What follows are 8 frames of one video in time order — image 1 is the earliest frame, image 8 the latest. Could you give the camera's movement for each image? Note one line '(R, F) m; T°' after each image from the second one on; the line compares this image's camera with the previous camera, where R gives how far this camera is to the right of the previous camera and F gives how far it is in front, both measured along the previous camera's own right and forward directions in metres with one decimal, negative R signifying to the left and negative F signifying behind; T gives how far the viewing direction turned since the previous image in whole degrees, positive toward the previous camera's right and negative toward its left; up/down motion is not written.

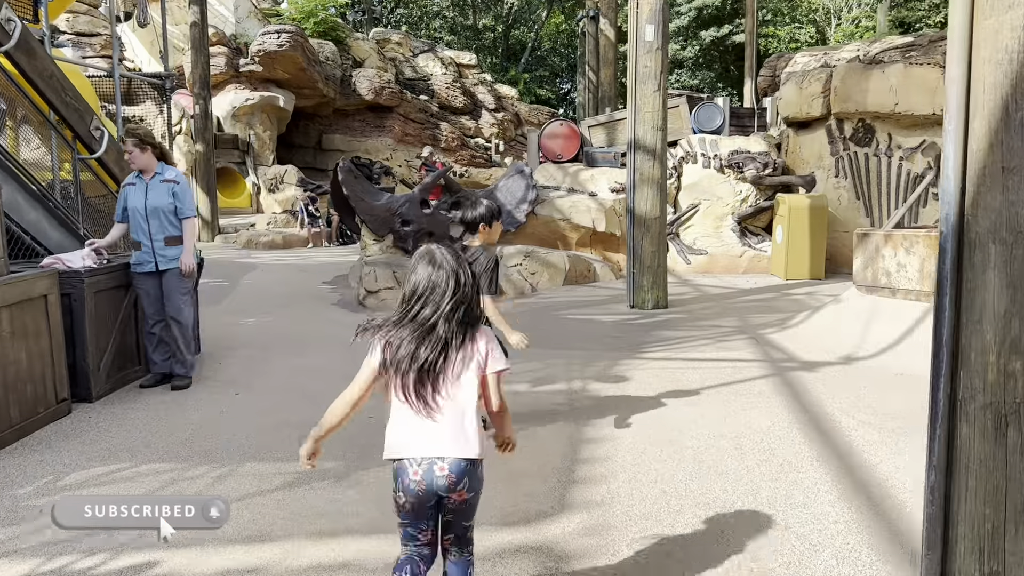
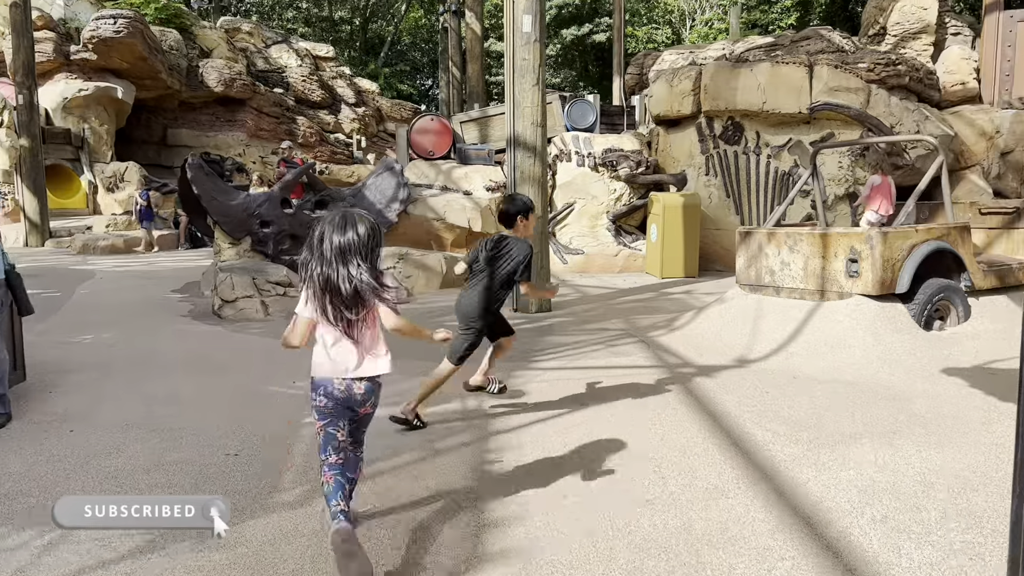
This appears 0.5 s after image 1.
(-0.1, +0.5) m; +9°
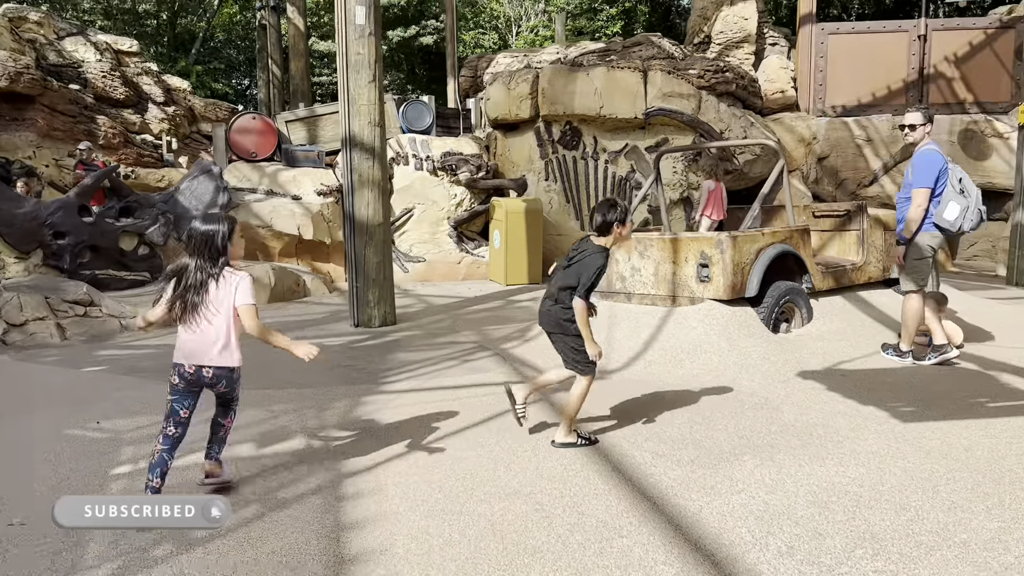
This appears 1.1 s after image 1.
(-0.1, +0.5) m; +11°
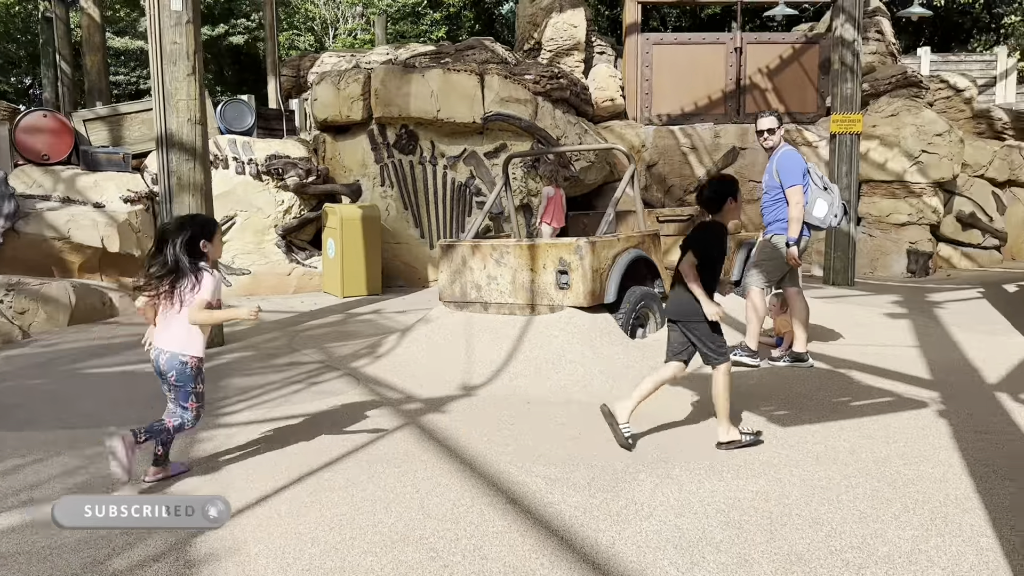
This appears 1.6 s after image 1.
(-0.2, +0.4) m; +12°
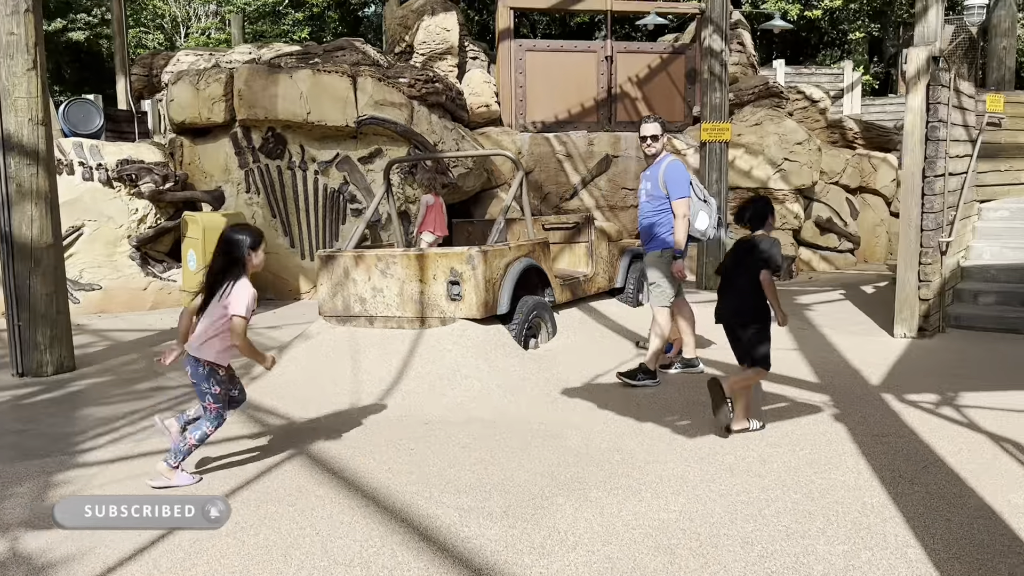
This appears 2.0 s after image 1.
(-0.2, +0.3) m; +9°
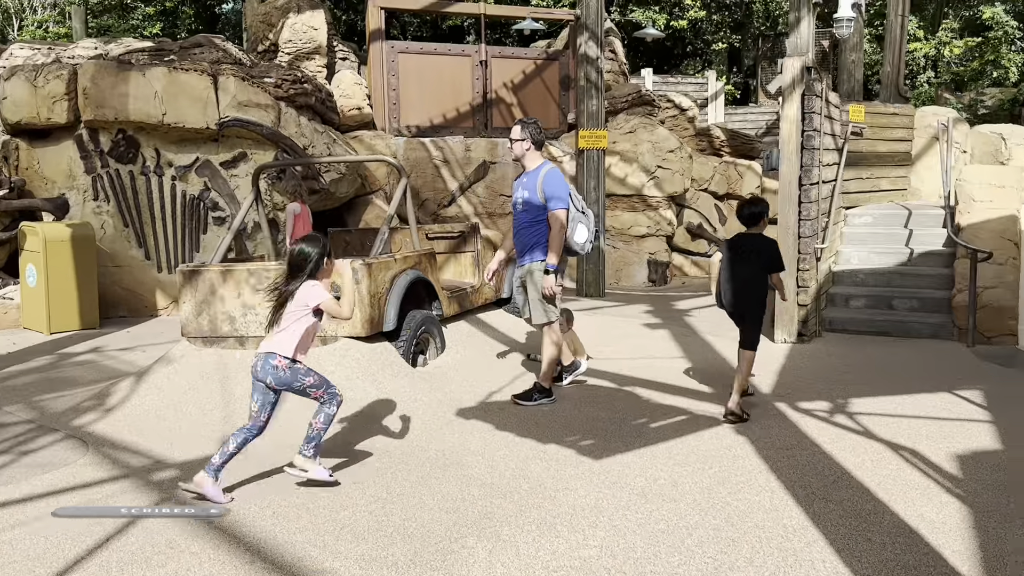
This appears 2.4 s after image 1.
(-0.1, +0.3) m; +9°
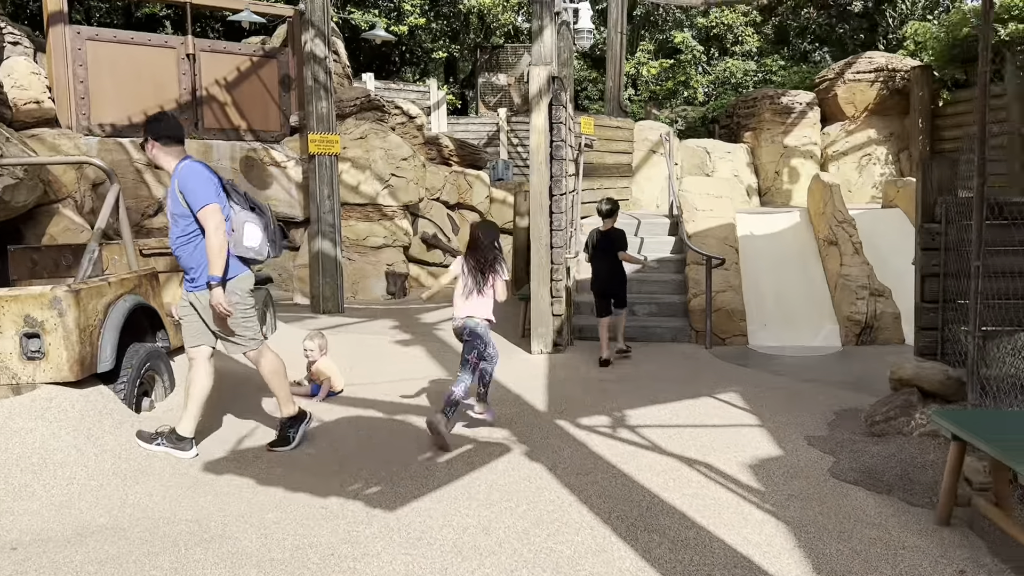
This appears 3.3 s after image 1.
(-0.3, +0.5) m; +19°
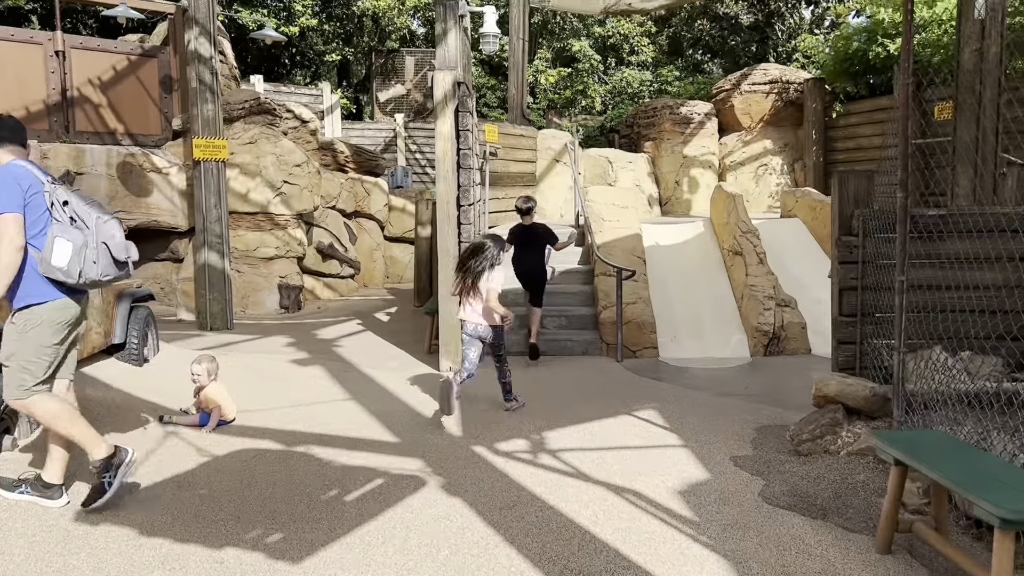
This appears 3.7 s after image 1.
(-0.1, +0.3) m; +7°
